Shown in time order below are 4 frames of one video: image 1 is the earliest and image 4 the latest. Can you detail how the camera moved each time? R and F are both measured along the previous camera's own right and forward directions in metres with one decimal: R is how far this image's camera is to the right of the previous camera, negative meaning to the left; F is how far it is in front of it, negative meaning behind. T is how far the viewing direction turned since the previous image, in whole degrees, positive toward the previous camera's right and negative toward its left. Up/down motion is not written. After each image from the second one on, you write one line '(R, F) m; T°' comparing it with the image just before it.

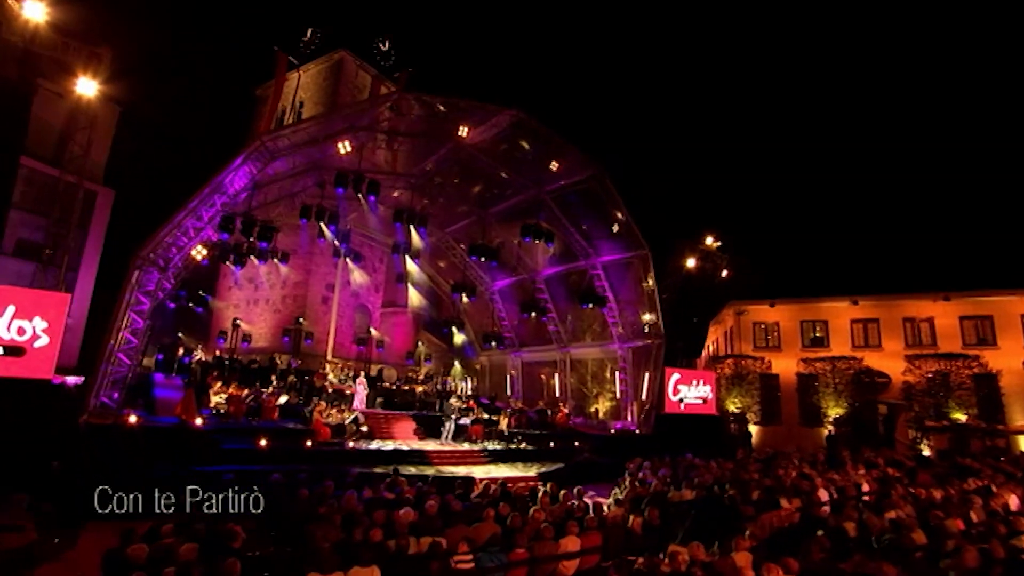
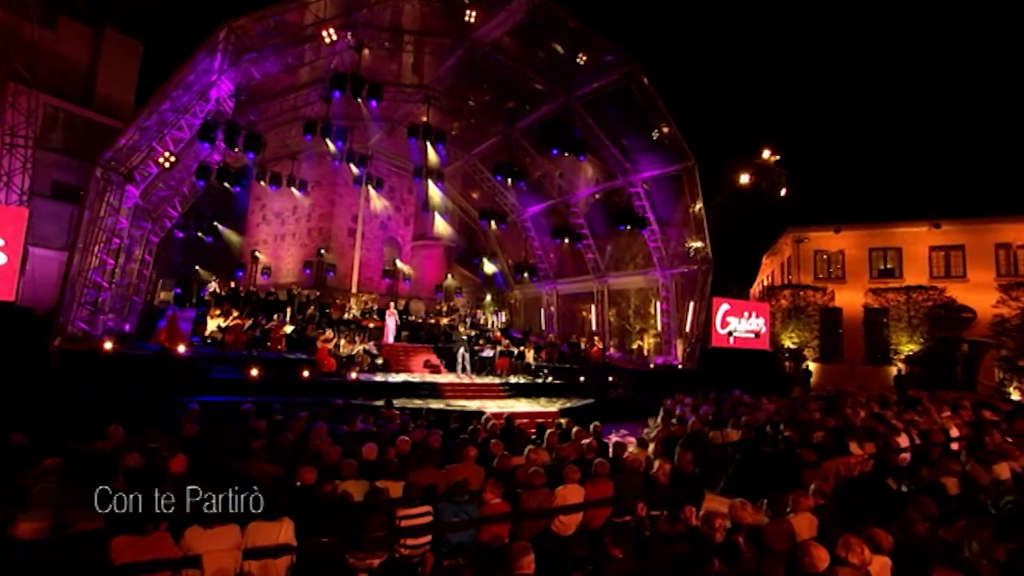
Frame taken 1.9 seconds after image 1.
(+0.7, +2.2) m; -5°
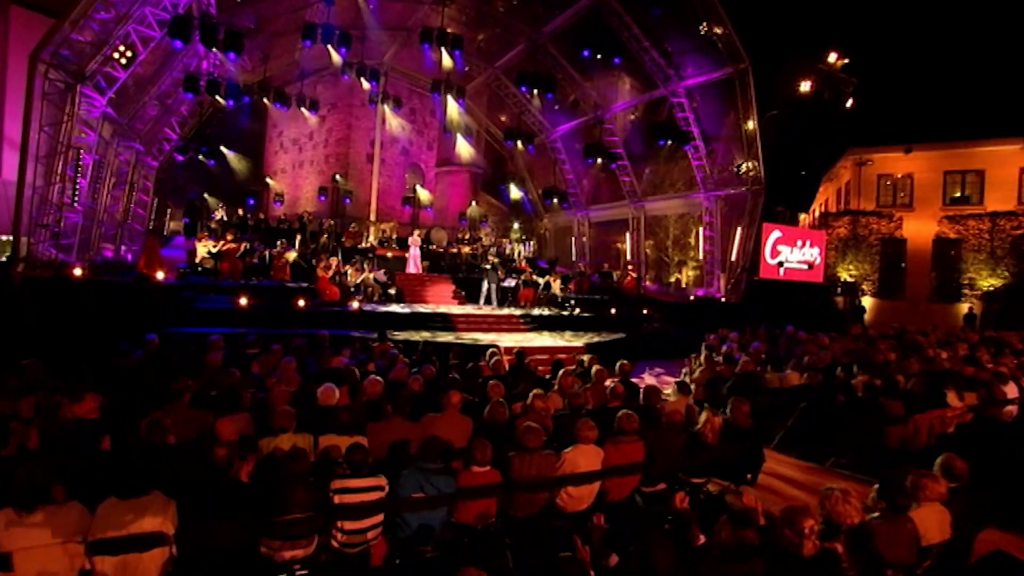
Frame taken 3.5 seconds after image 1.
(+0.3, +1.8) m; -3°
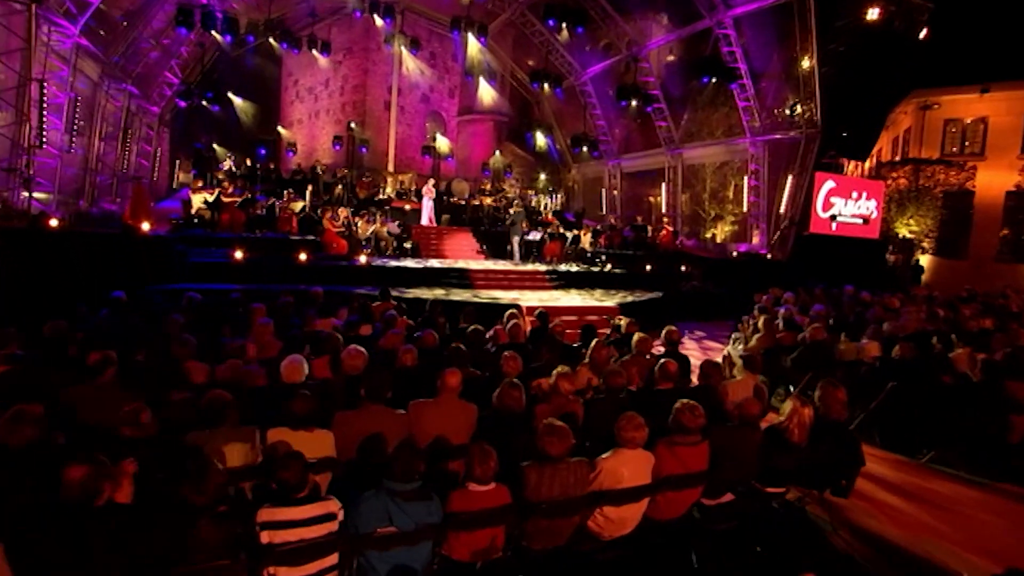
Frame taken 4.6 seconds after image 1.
(+0.1, +1.4) m; -3°
